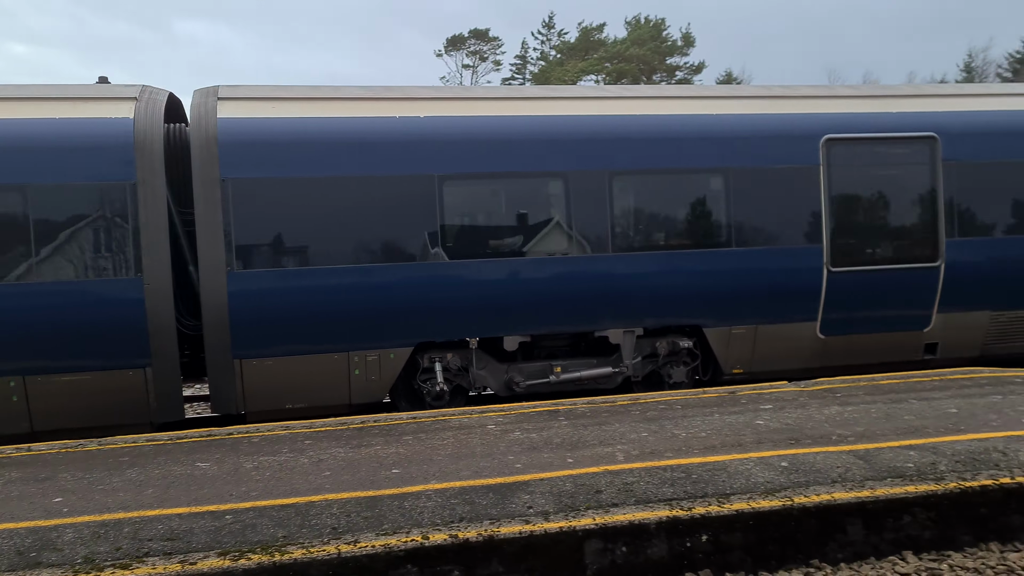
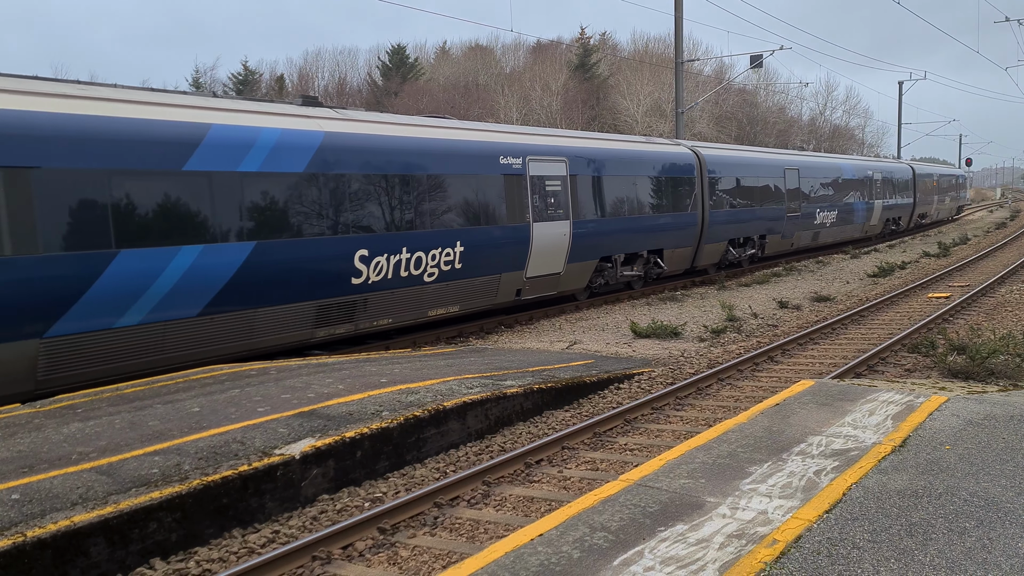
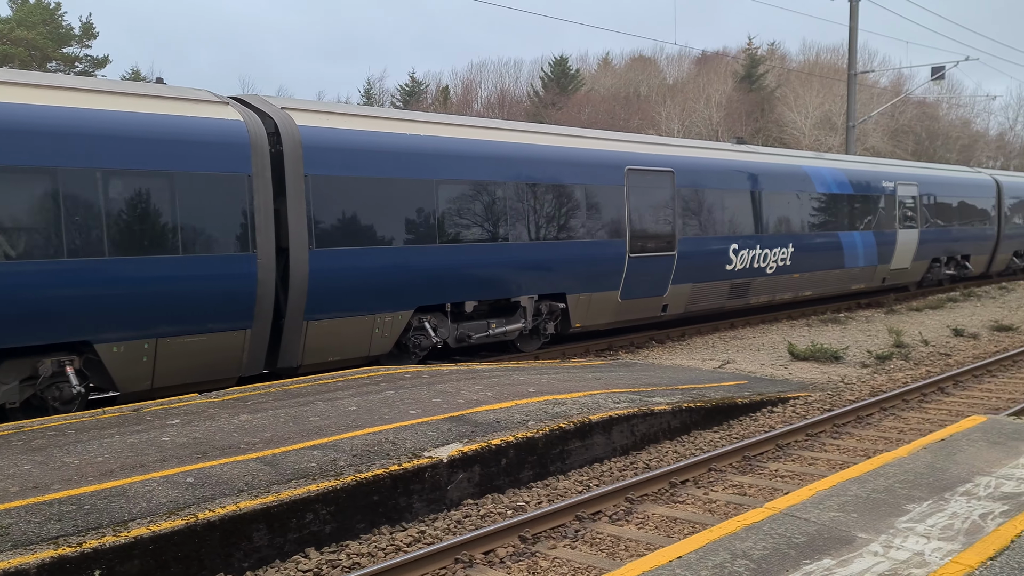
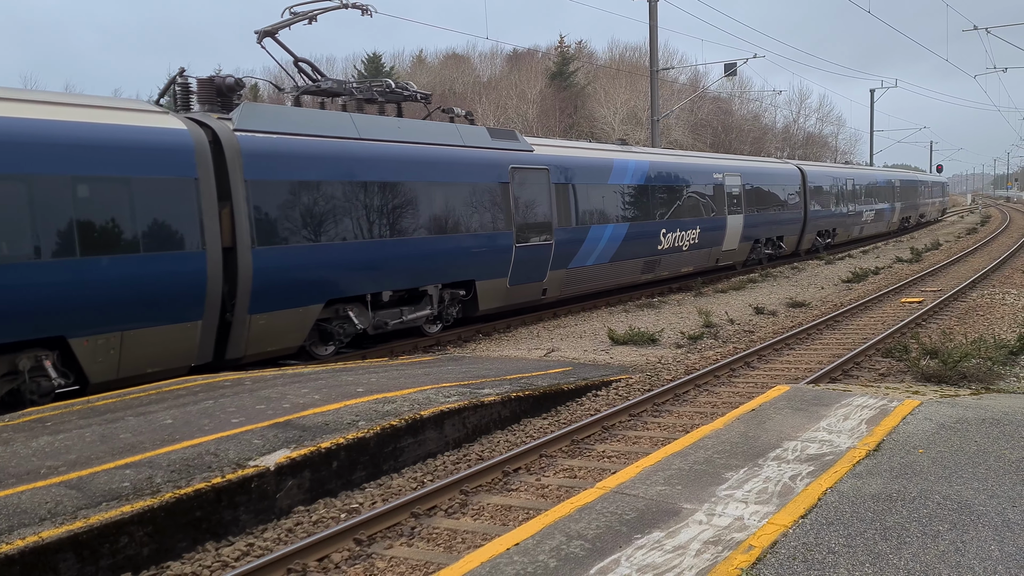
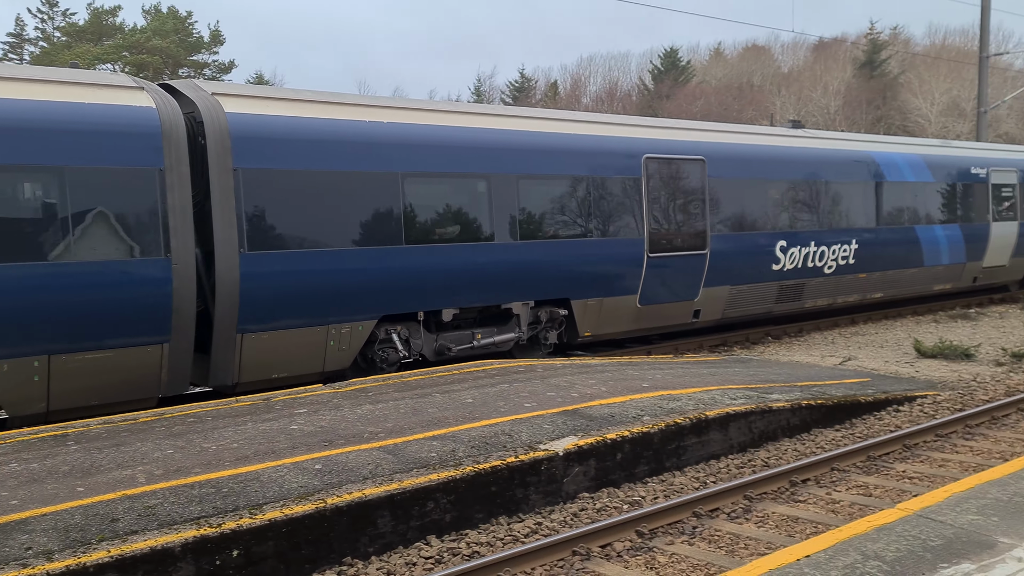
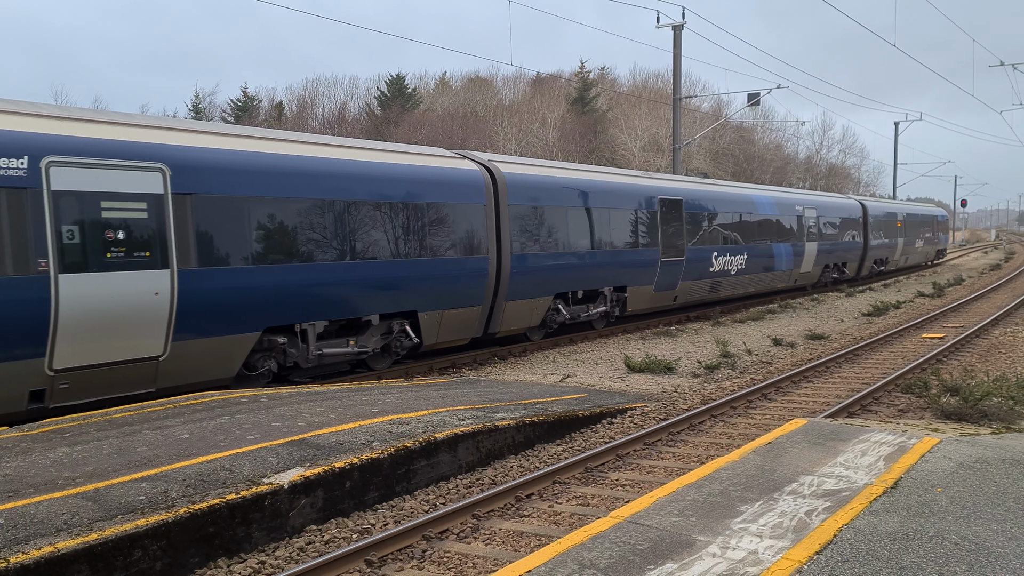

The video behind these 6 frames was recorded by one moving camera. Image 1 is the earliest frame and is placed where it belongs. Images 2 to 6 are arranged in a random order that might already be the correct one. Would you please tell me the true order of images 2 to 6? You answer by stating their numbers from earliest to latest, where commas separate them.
5, 3, 6, 2, 4
